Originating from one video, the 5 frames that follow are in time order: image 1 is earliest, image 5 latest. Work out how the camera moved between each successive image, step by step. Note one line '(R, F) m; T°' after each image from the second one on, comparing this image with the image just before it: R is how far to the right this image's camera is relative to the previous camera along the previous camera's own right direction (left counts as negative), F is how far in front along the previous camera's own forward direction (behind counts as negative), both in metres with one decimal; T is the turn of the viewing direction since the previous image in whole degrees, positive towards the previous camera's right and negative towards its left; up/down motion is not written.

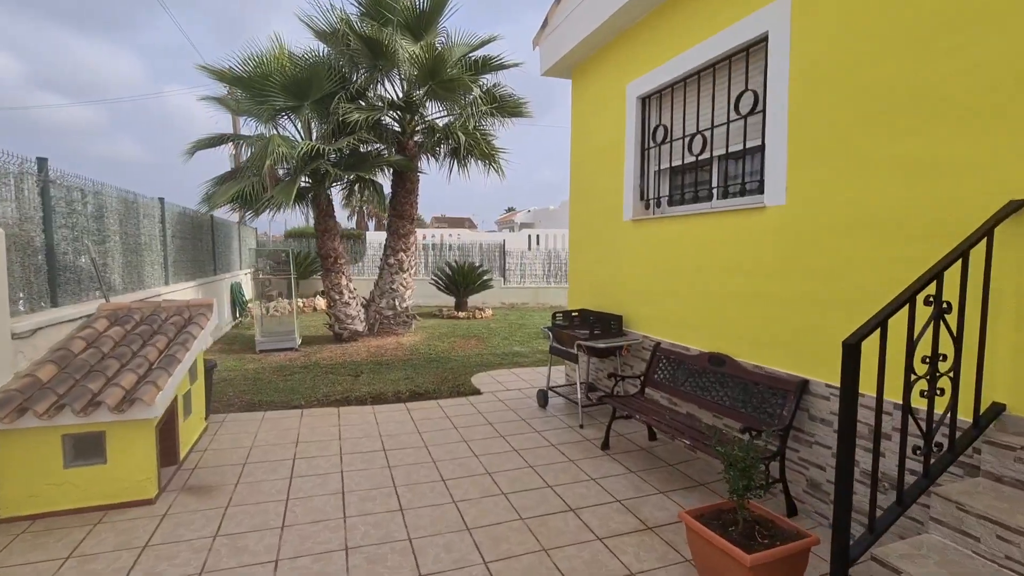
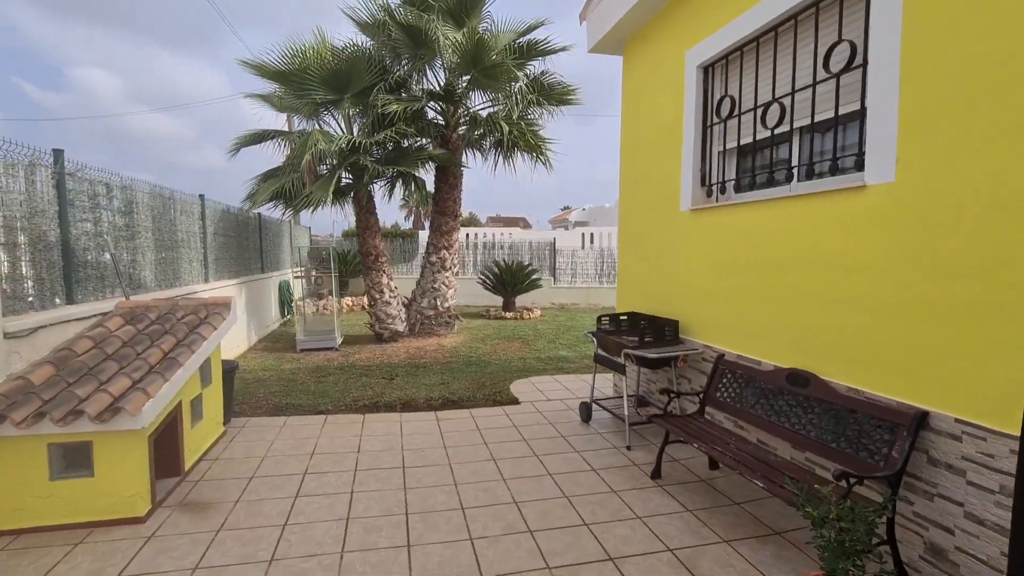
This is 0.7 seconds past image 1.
(+0.1, +0.5) m; -6°
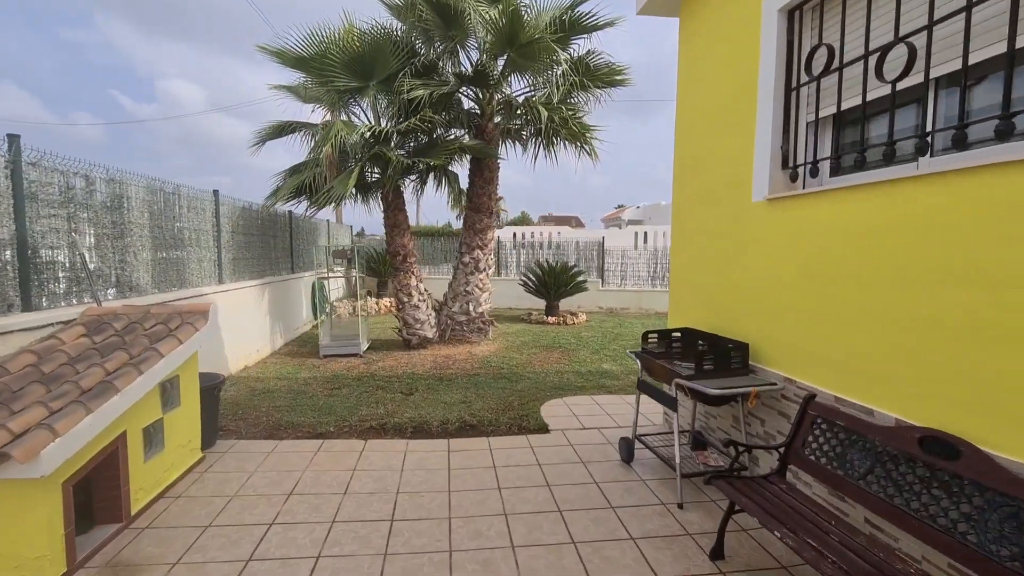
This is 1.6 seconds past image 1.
(+0.2, +0.7) m; -6°
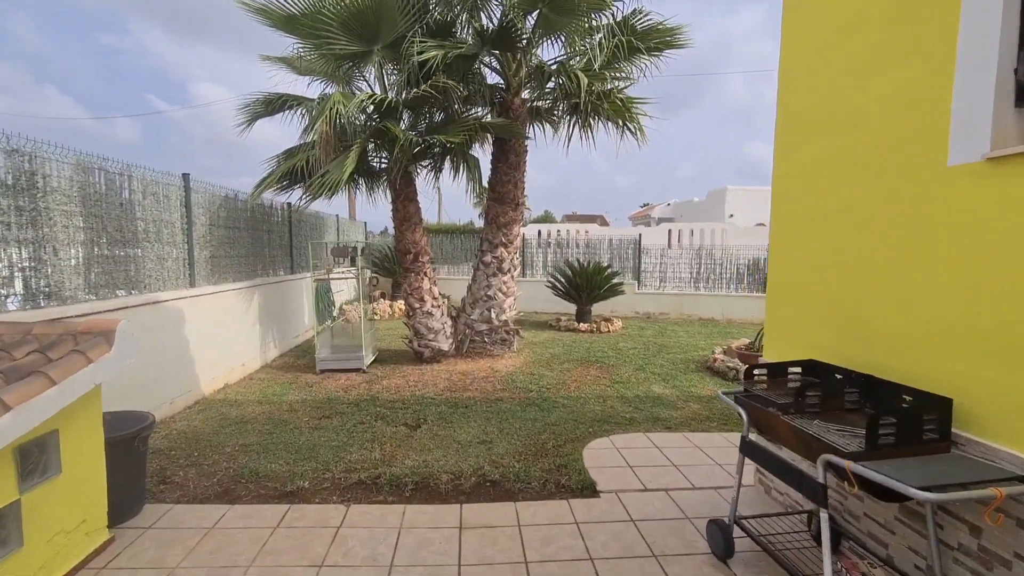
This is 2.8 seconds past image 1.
(-0.1, +1.1) m; -3°
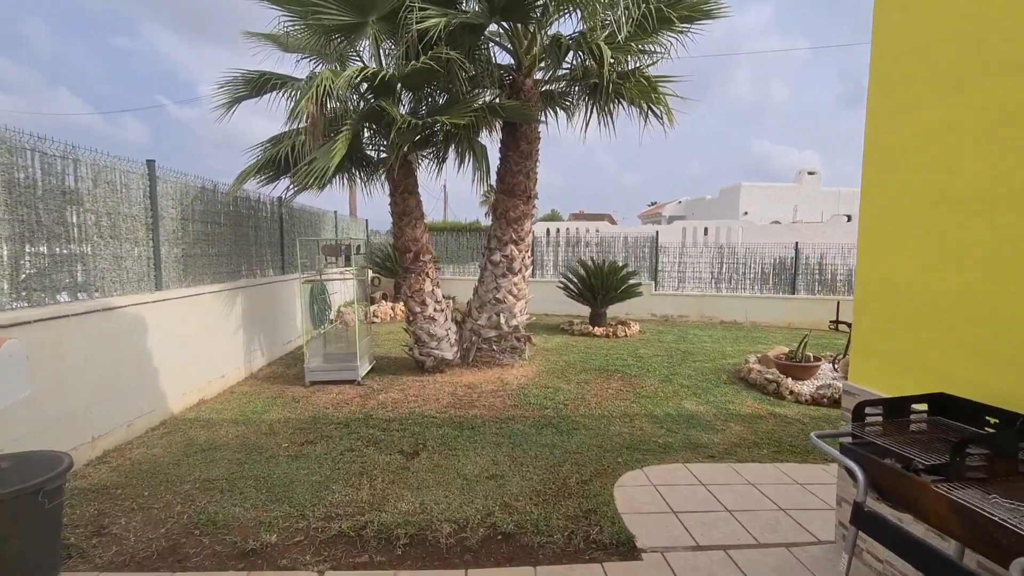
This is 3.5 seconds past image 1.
(-0.1, +0.6) m; -1°
